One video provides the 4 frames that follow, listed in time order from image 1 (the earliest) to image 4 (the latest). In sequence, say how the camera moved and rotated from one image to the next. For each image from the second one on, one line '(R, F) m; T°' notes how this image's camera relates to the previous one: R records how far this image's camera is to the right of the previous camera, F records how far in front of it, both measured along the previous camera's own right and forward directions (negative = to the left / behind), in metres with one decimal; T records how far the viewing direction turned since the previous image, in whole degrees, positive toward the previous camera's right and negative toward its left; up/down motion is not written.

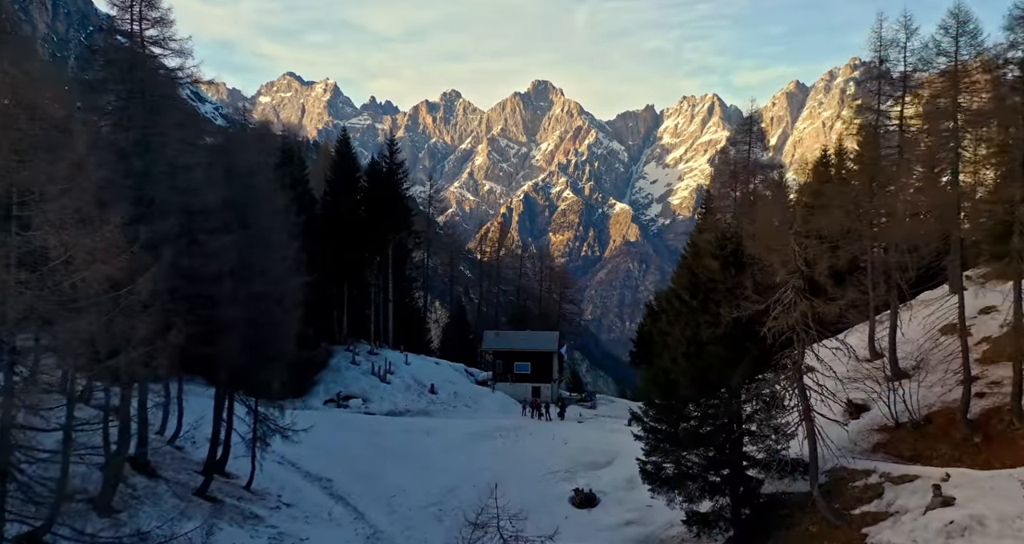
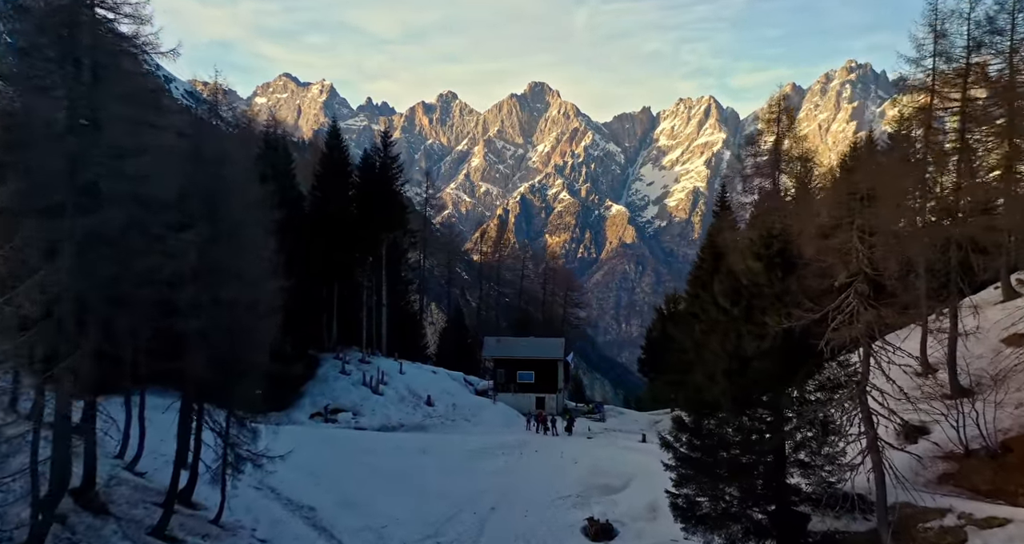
(-0.4, +4.2) m; 0°
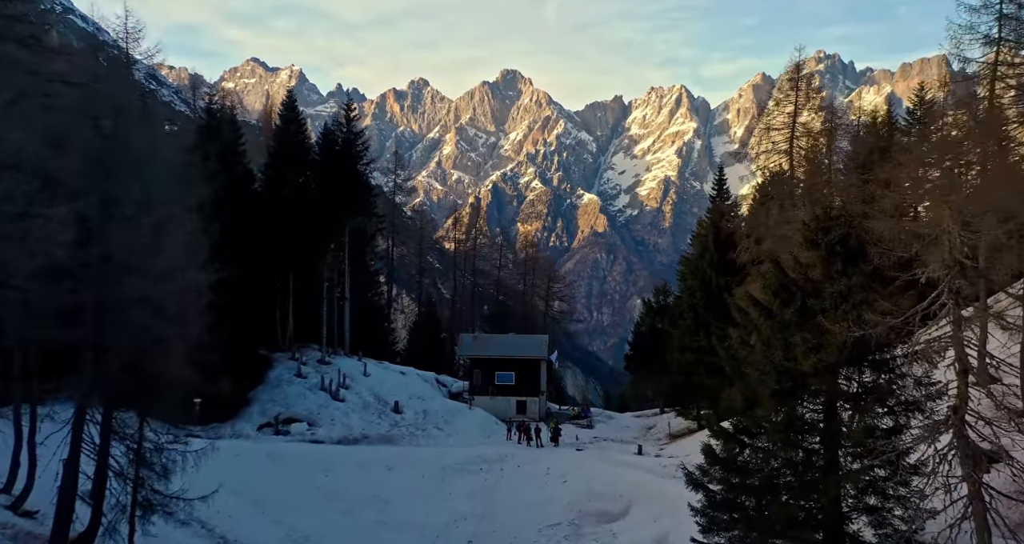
(-0.3, +5.7) m; +2°
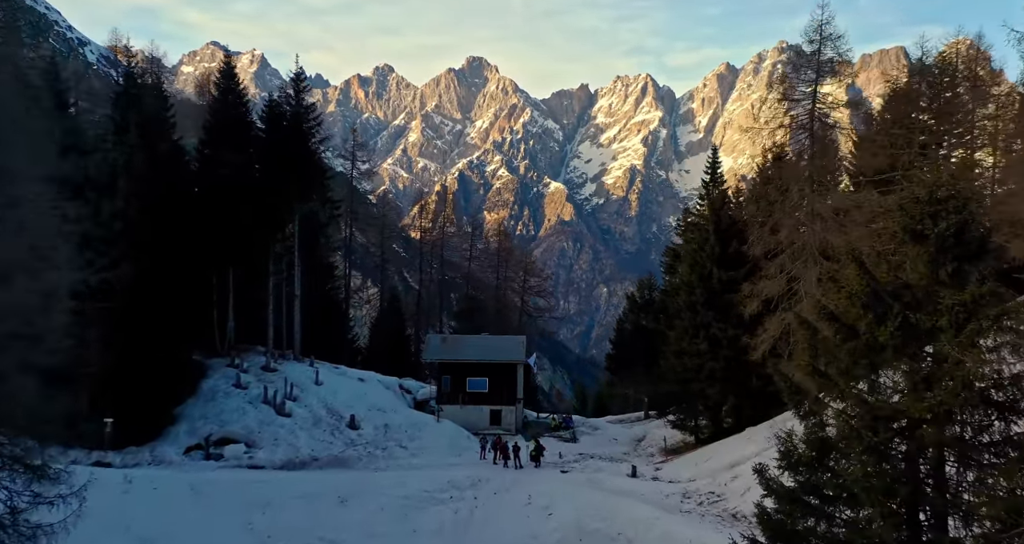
(-0.3, +5.8) m; +2°
